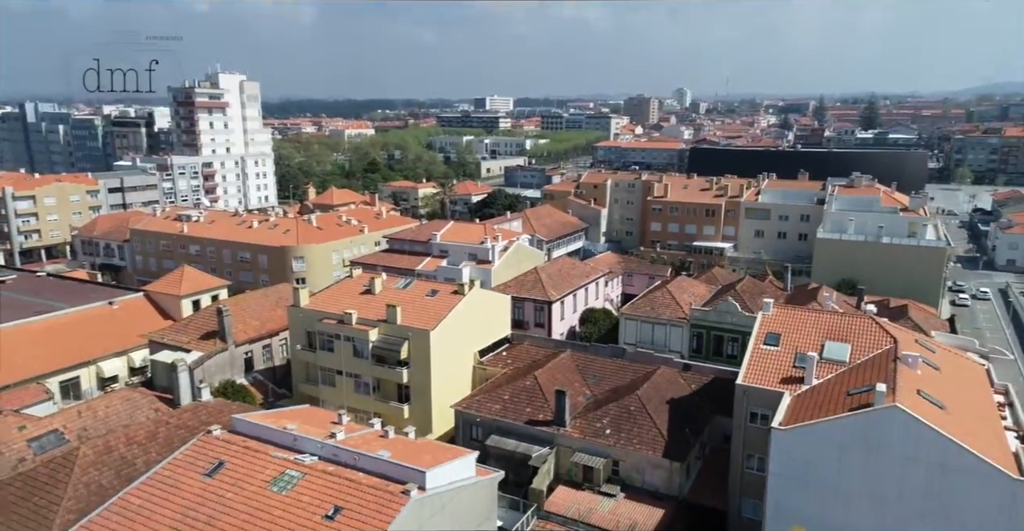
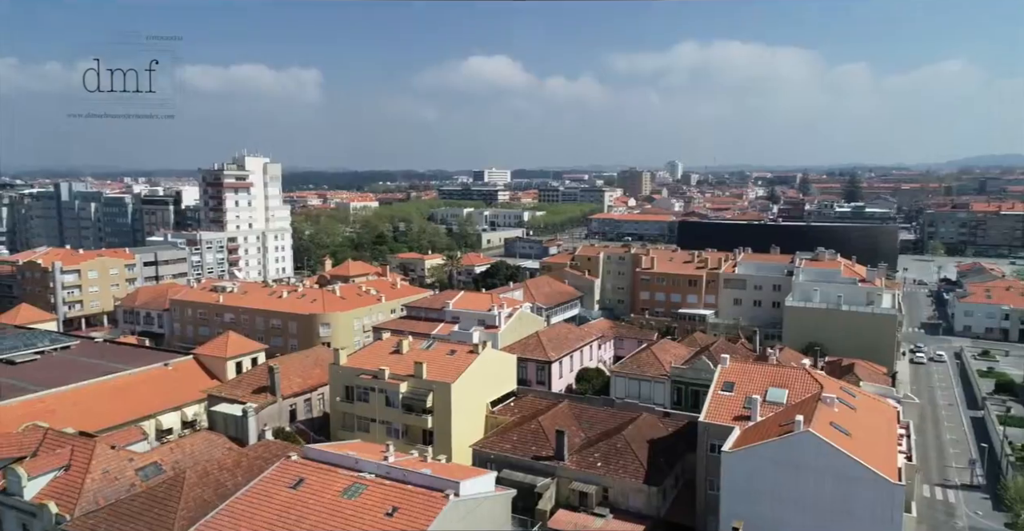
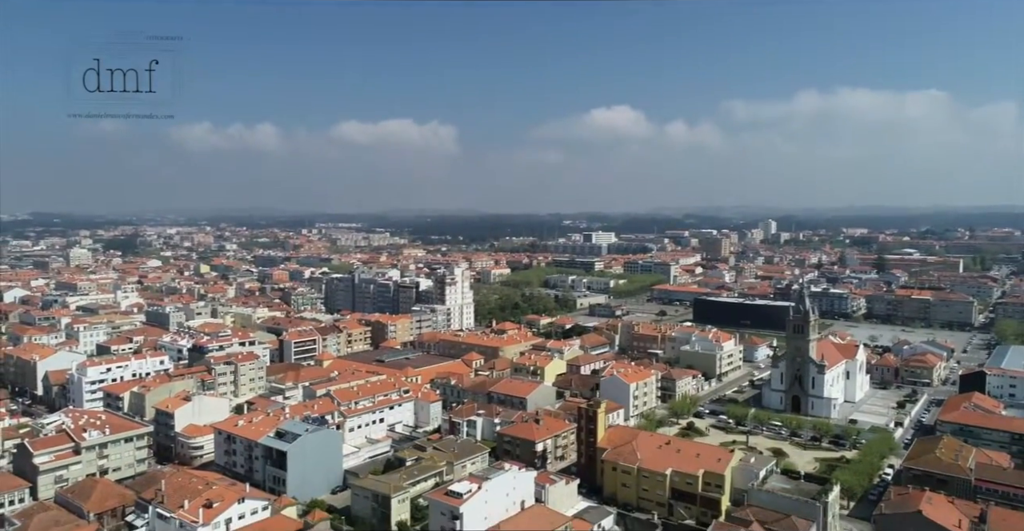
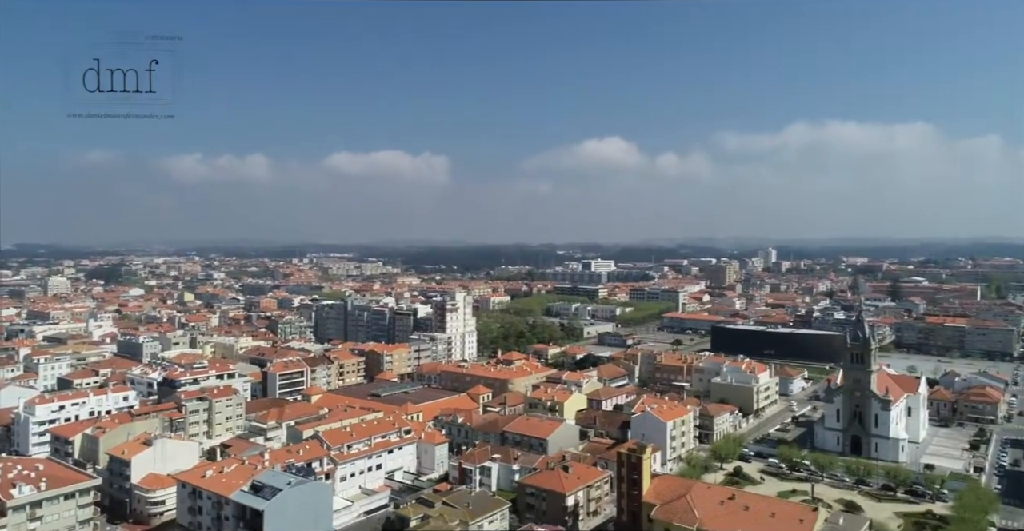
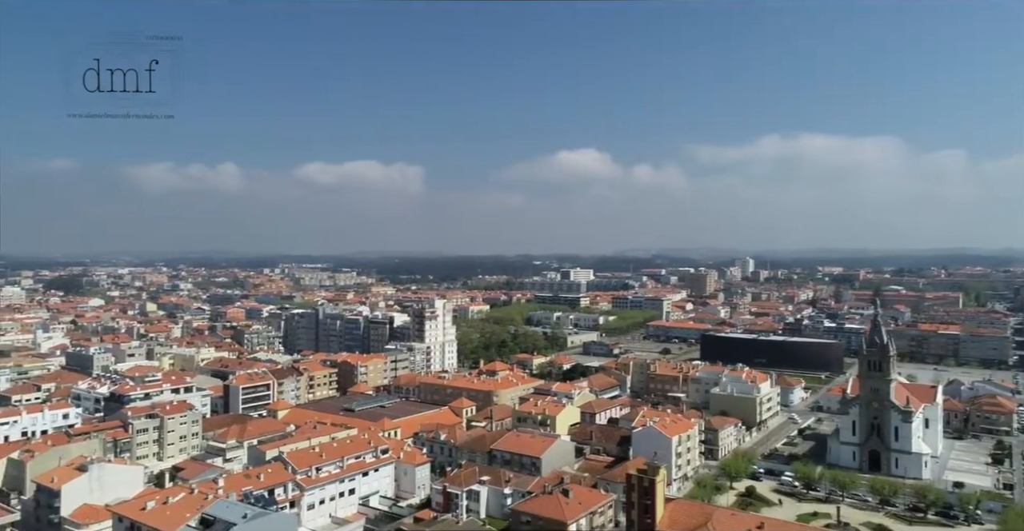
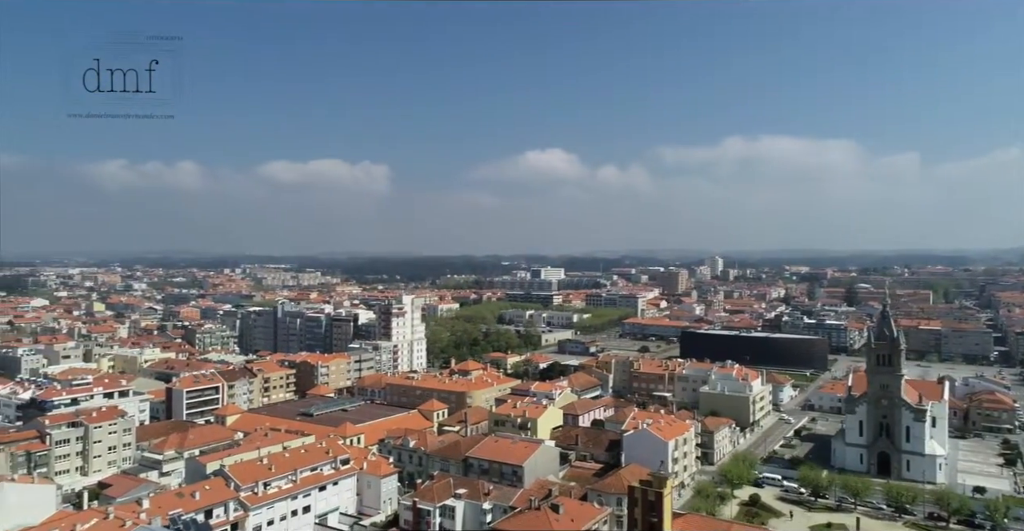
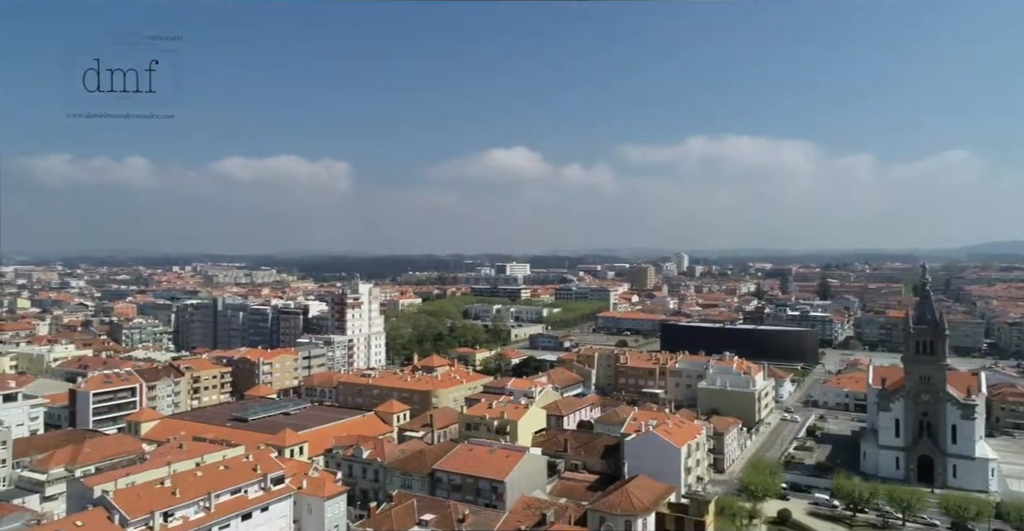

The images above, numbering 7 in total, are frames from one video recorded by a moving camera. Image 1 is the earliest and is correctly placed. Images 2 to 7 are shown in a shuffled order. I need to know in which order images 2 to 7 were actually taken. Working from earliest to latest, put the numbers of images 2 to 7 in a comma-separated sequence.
2, 7, 6, 5, 4, 3
